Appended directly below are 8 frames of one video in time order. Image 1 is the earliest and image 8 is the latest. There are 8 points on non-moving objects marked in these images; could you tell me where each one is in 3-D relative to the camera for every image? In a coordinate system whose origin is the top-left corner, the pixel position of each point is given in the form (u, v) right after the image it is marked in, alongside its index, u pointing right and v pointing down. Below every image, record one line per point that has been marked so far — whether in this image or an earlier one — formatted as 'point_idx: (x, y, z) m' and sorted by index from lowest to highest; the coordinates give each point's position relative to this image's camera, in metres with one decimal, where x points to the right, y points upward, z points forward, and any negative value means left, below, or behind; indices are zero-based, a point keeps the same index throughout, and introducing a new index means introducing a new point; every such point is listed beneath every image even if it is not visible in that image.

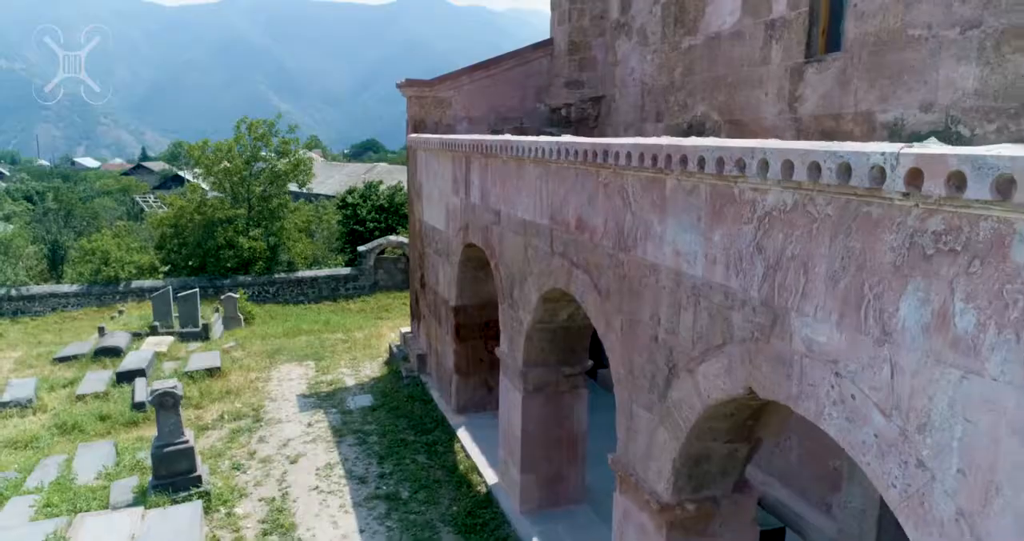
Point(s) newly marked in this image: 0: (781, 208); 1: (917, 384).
0: (+1.0, +0.2, +2.6) m
1: (+1.2, -0.3, +2.1) m
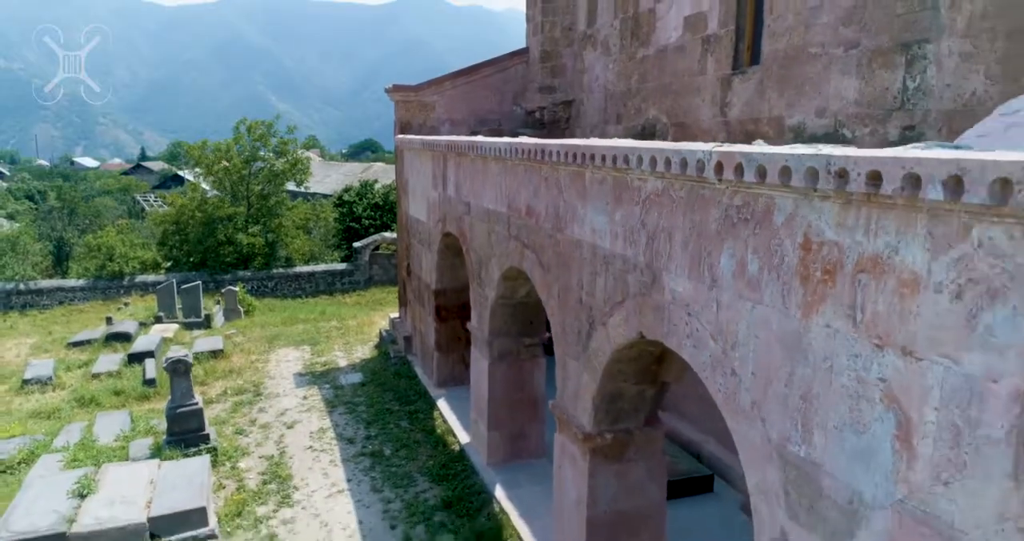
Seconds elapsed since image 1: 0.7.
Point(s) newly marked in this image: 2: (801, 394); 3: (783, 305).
0: (+0.7, +0.4, +3.5) m
1: (+0.9, -0.2, +3.0) m
2: (+1.1, -0.4, +2.6) m
3: (+1.0, -0.1, +2.7) m
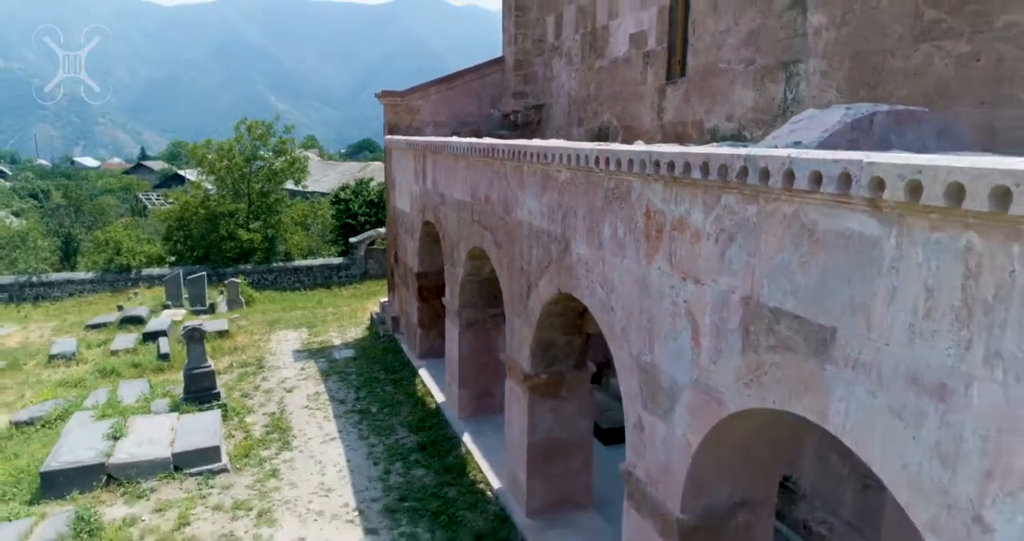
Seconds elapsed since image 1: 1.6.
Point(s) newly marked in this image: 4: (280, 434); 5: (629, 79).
0: (+0.3, +0.6, +4.7) m
1: (+0.6, 0.0, +4.1) m
2: (+0.7, -0.2, +3.7) m
3: (+0.7, +0.1, +3.8) m
4: (-2.4, -1.7, +7.6) m
5: (+1.4, +2.2, +8.4) m
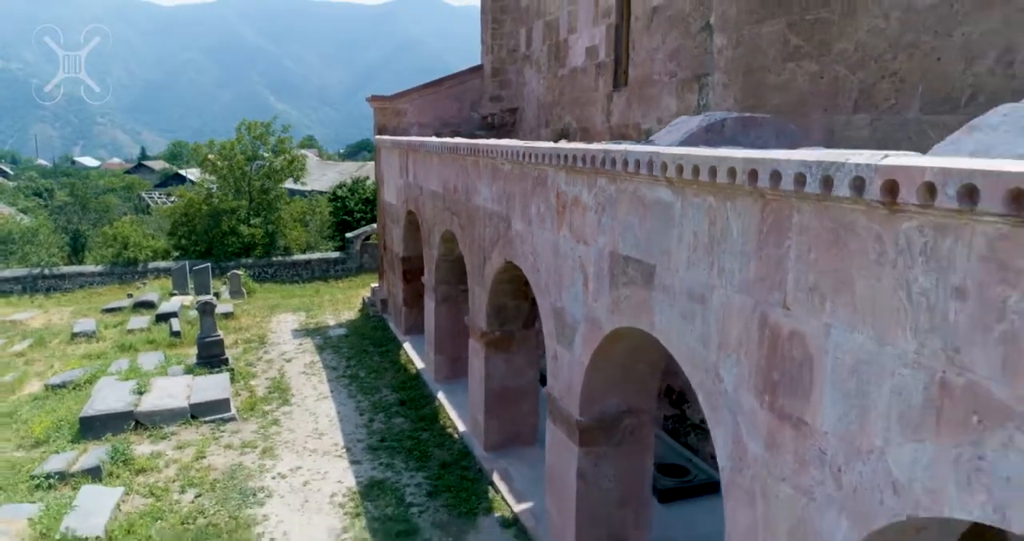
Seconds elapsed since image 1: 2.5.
0: (0.0, +0.8, +5.9) m
1: (+0.2, +0.2, +5.4) m
2: (+0.3, 0.0, +4.9) m
3: (+0.3, +0.3, +5.0) m
4: (-2.8, -1.5, +8.9) m
5: (+1.0, +2.4, +9.6) m
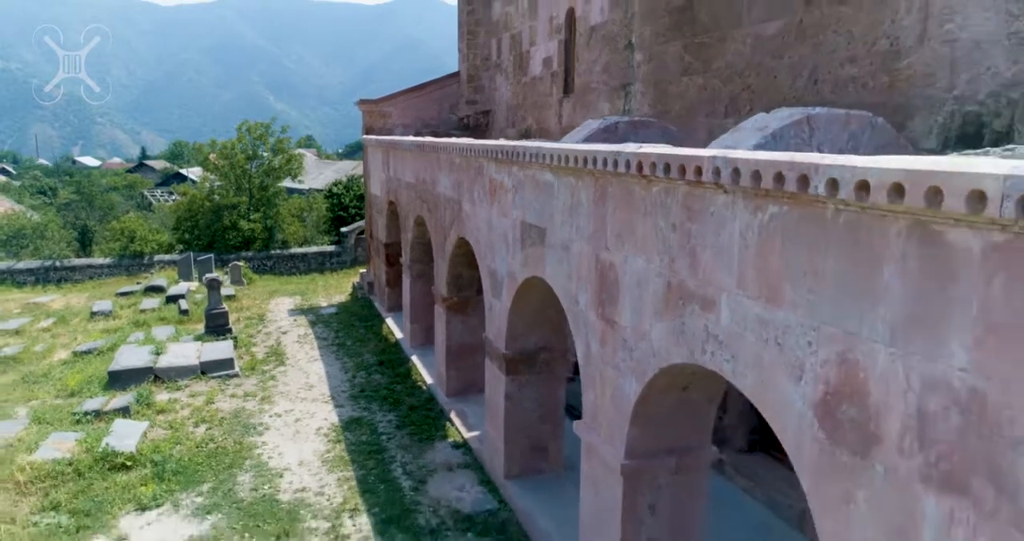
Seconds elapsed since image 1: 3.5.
0: (-0.5, +1.1, +7.3) m
1: (-0.3, +0.5, +6.8) m
2: (-0.2, +0.3, +6.4) m
3: (-0.2, +0.6, +6.5) m
4: (-3.3, -1.2, +10.3) m
5: (+0.5, +2.7, +11.0) m
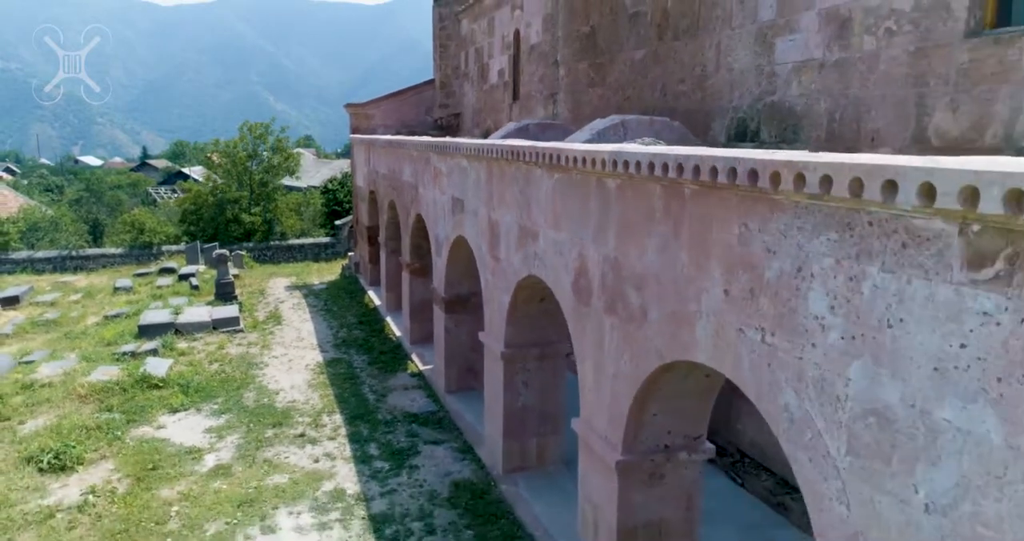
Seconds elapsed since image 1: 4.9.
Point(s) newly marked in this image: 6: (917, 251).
0: (-1.3, +1.5, +9.4) m
1: (-1.0, +0.9, +8.9) m
2: (-0.9, +0.7, +8.5) m
3: (-0.9, +1.0, +8.6) m
4: (-4.0, -0.8, +12.4) m
5: (-0.2, +3.1, +13.1) m
6: (+1.2, +0.1, +2.2) m
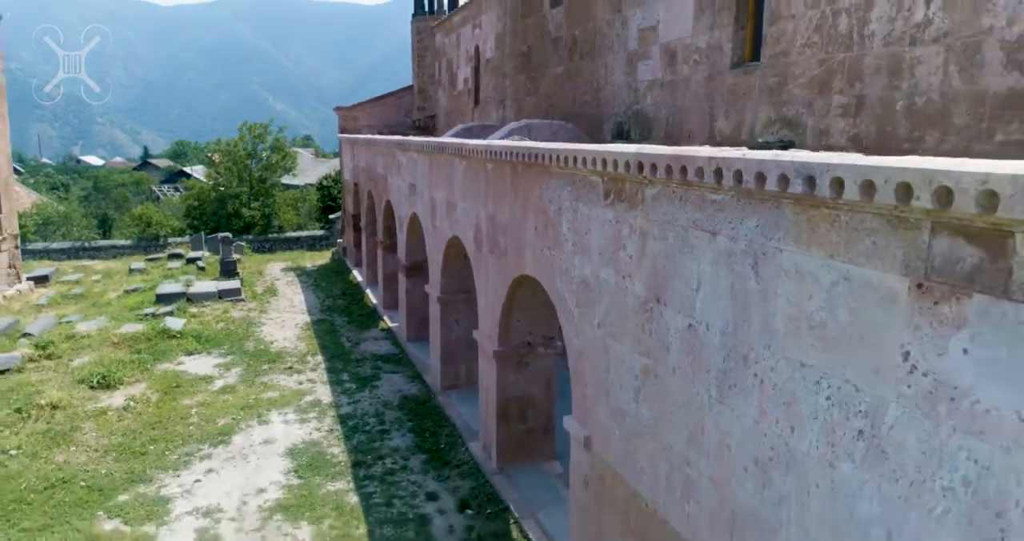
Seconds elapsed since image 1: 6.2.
0: (-2.0, +1.9, +11.5) m
1: (-1.8, +1.3, +11.0) m
2: (-1.6, +1.1, +10.6) m
3: (-1.7, +1.4, +10.7) m
4: (-4.8, -0.4, +14.5) m
5: (-1.0, +3.5, +15.2) m
6: (+0.5, +0.5, +4.3) m
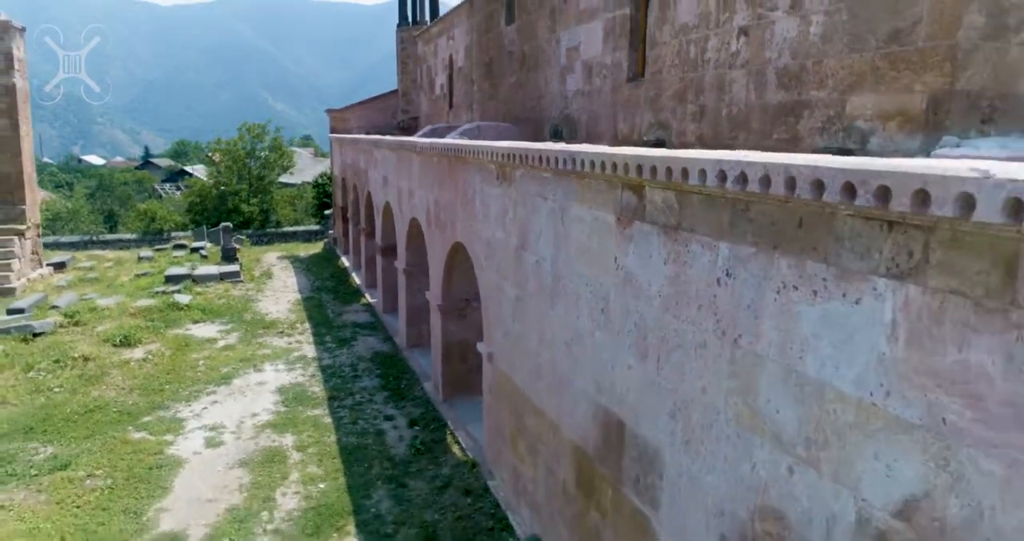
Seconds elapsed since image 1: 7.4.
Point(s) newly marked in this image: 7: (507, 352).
0: (-2.7, +2.2, +13.2) m
1: (-2.4, +1.6, +12.7) m
2: (-2.3, +1.4, +12.3) m
3: (-2.3, +1.7, +12.4) m
4: (-5.4, -0.1, +16.2) m
5: (-1.7, +3.8, +16.9) m
6: (-0.2, +0.8, +6.0) m
7: (0.0, -0.6, +5.8) m
